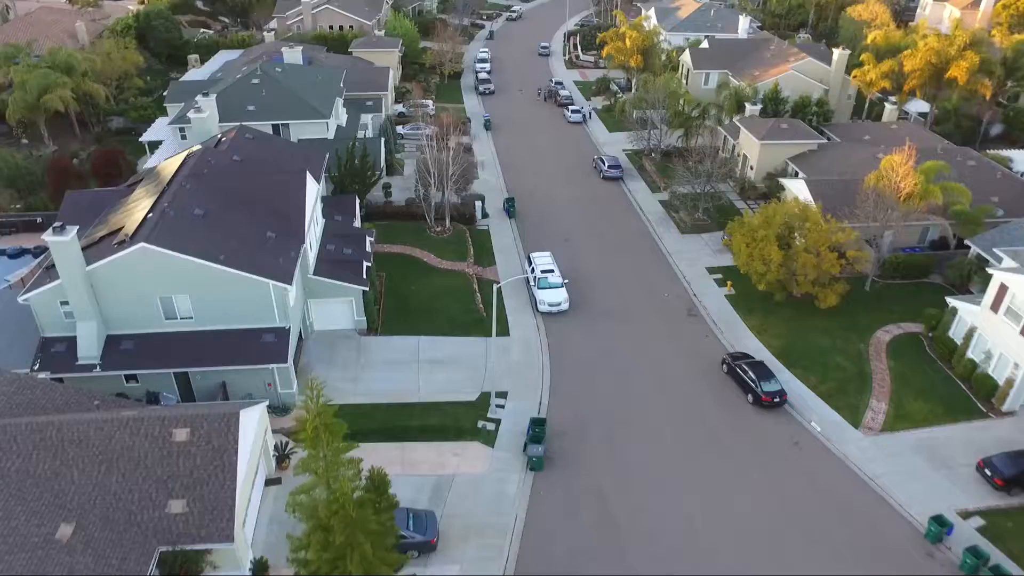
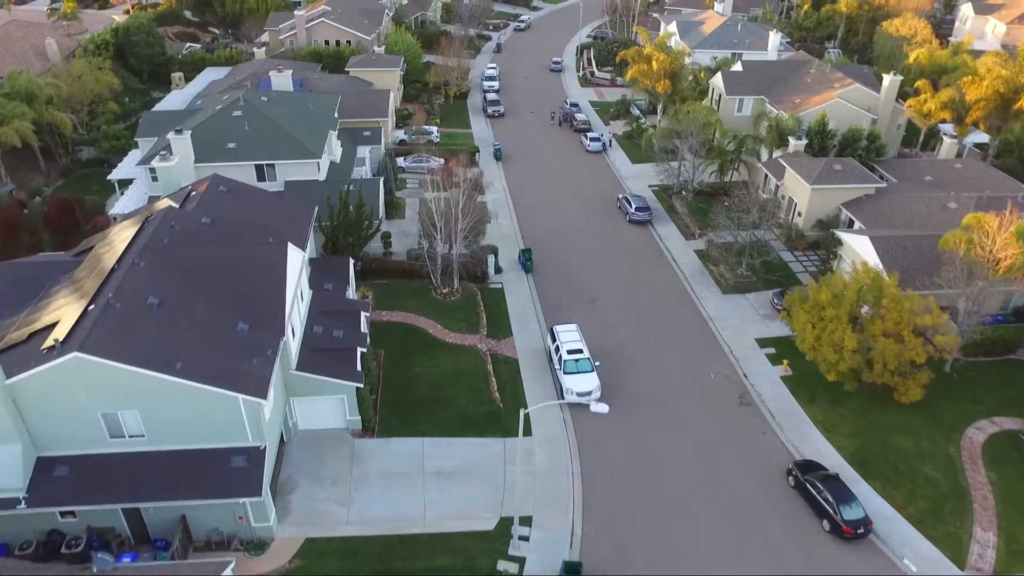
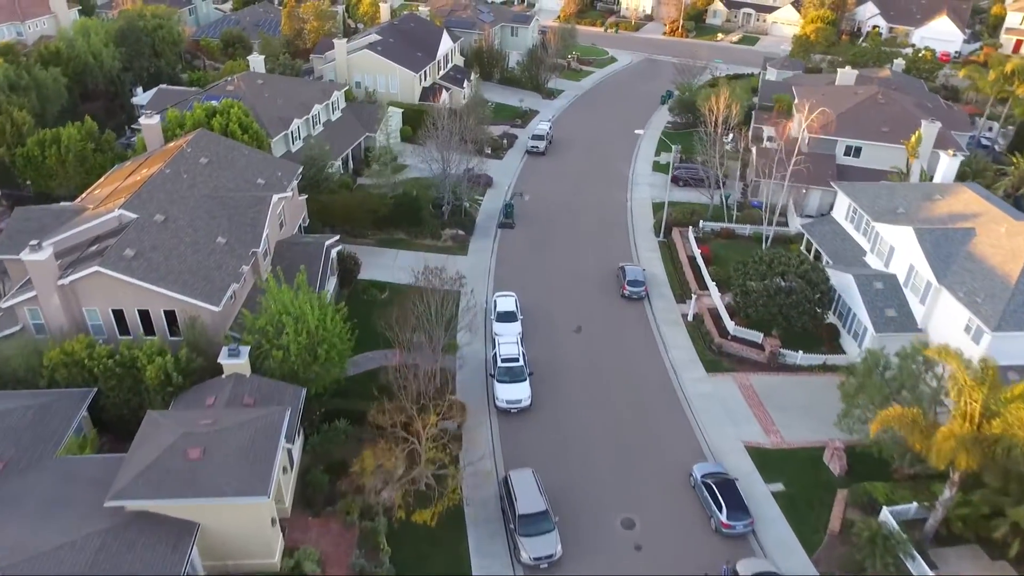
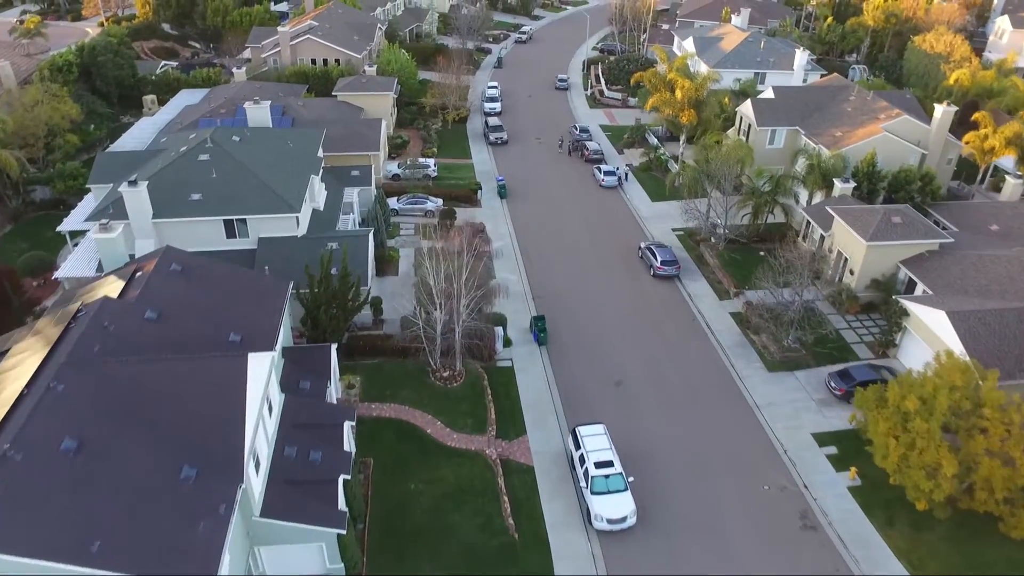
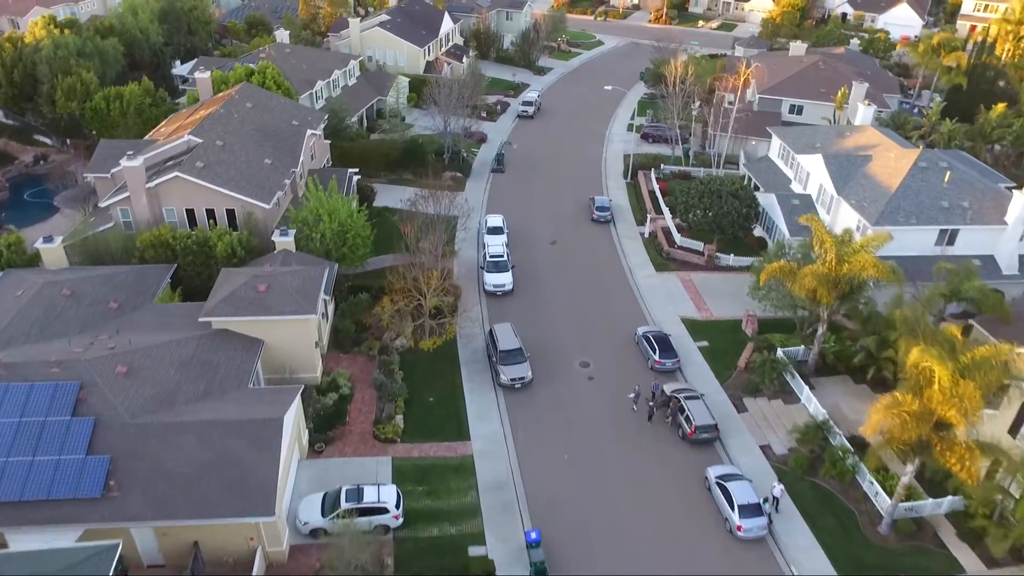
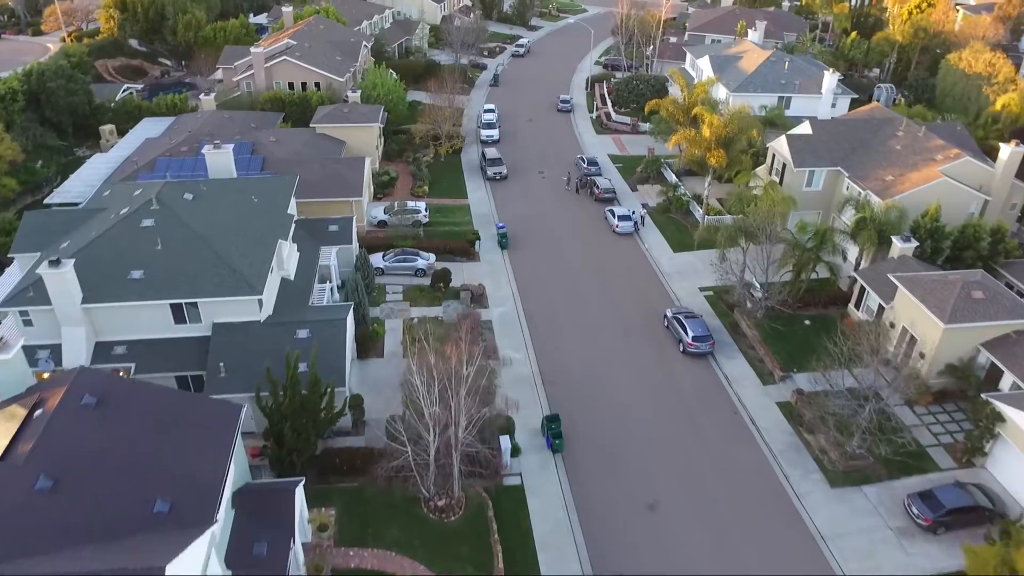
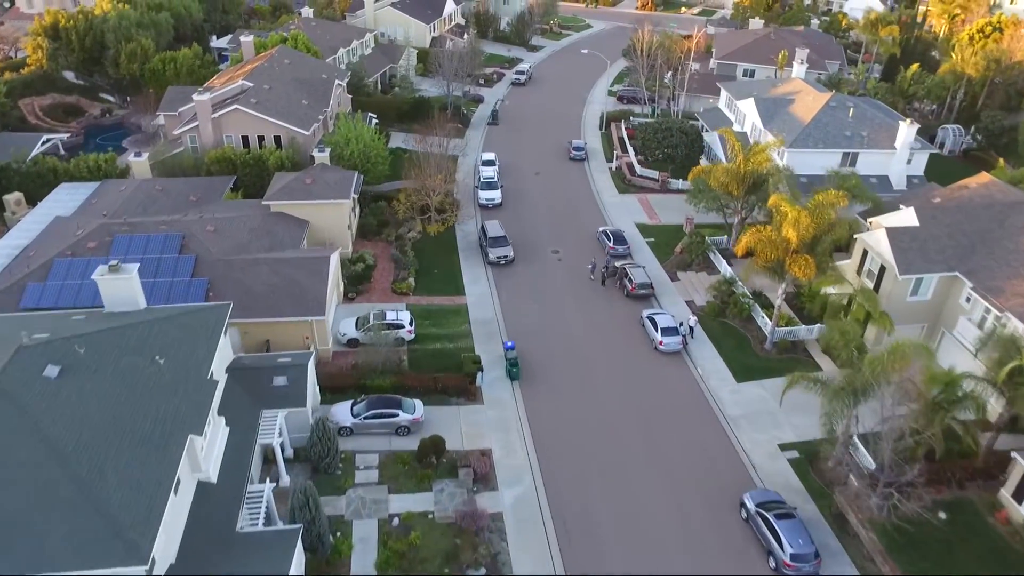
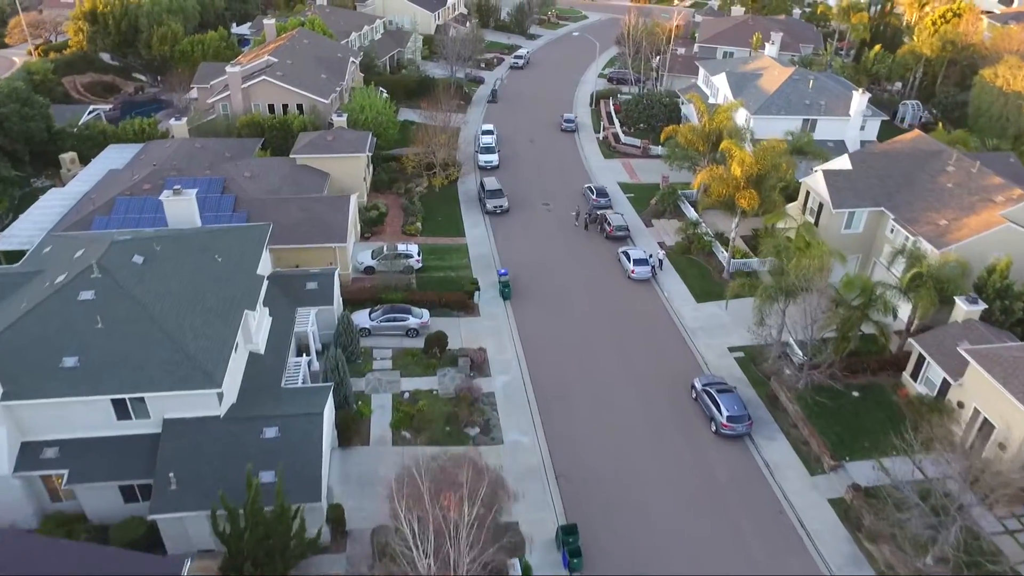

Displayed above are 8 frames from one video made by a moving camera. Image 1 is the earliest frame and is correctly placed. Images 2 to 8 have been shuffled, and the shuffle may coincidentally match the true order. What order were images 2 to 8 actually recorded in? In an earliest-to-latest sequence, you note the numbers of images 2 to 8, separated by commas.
2, 4, 6, 8, 7, 5, 3
